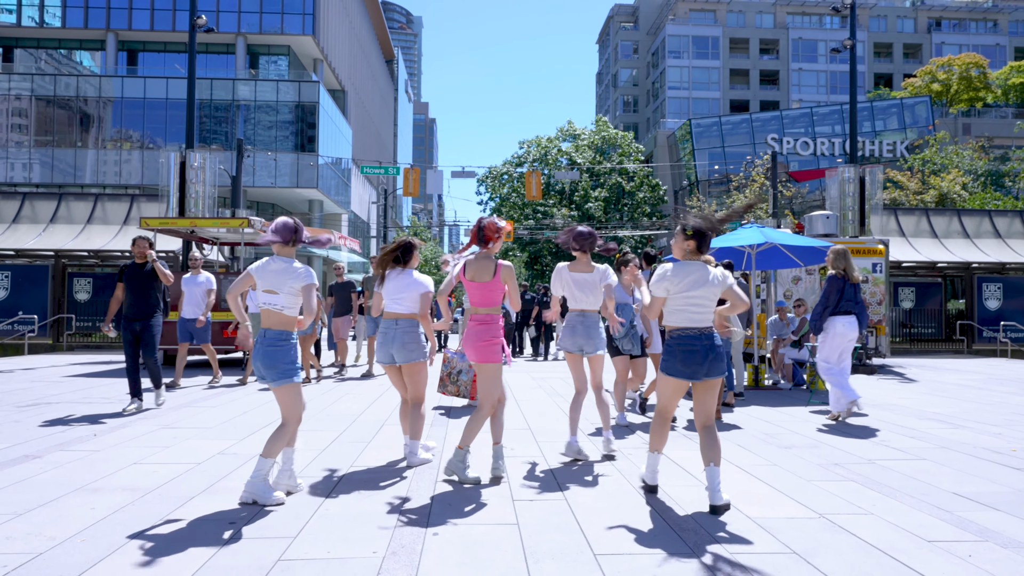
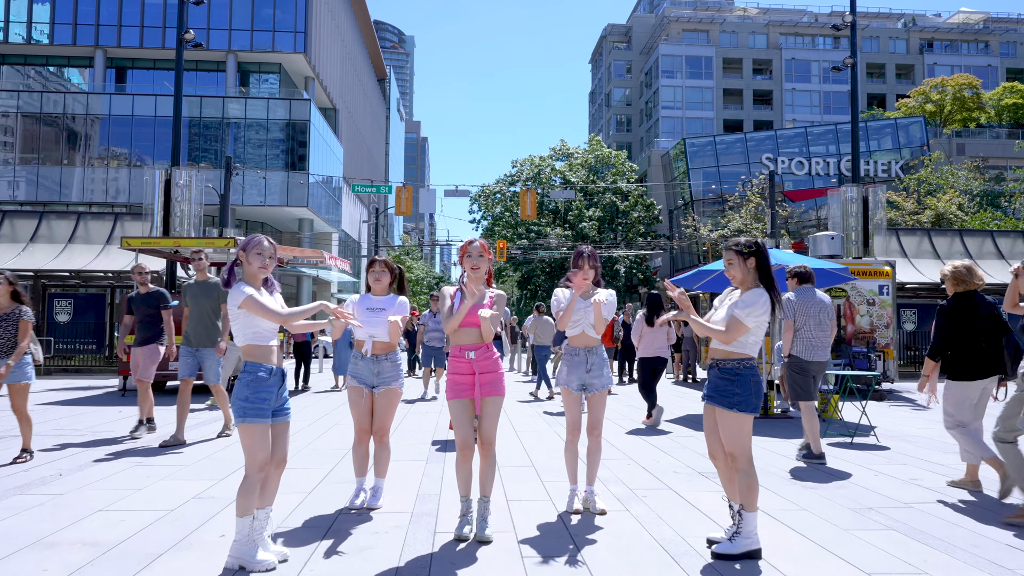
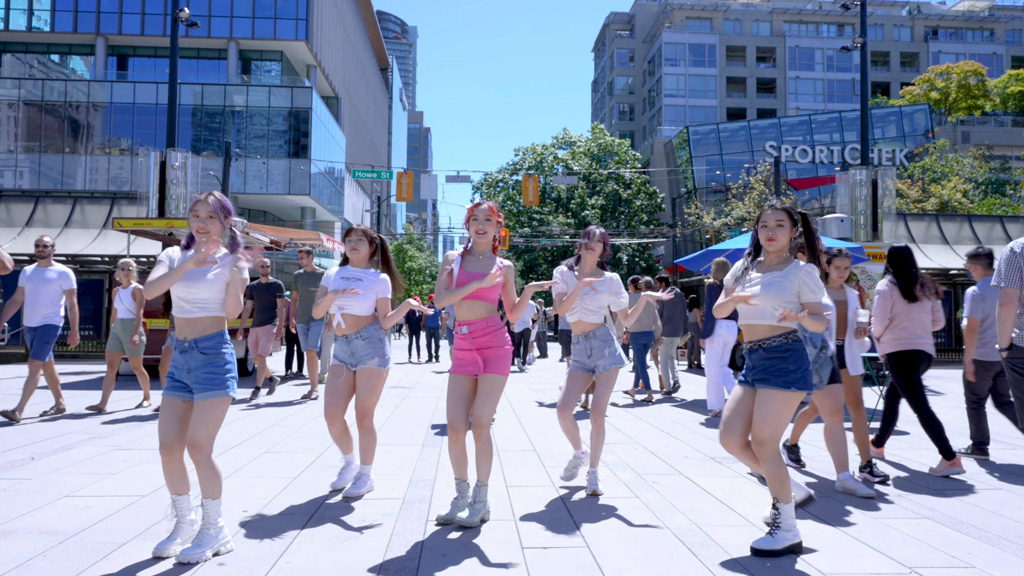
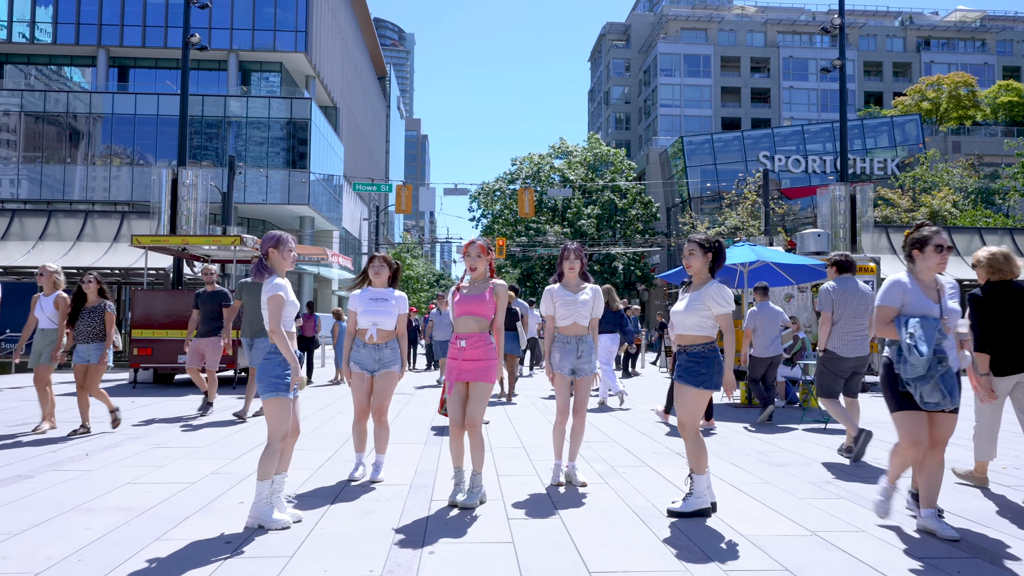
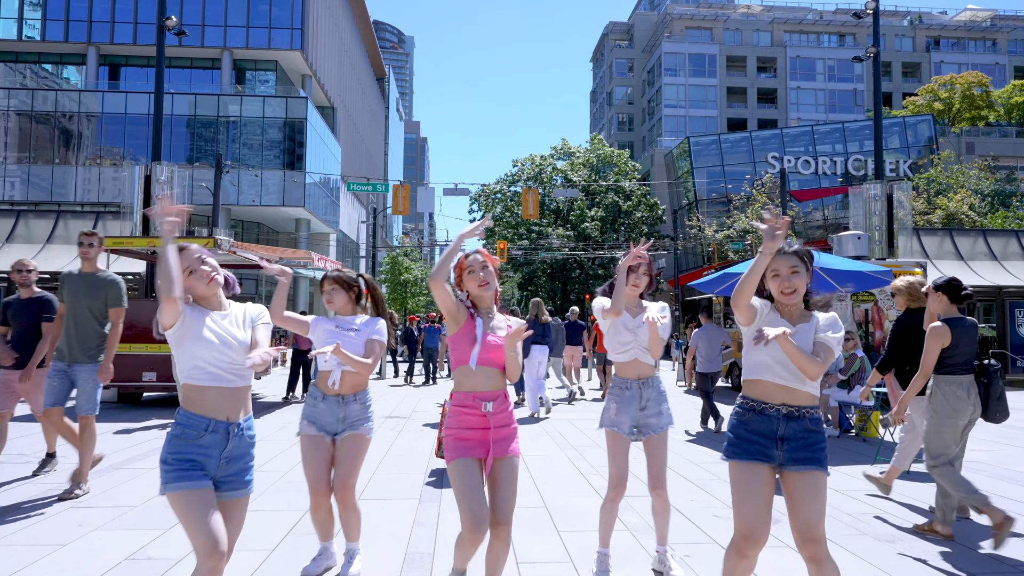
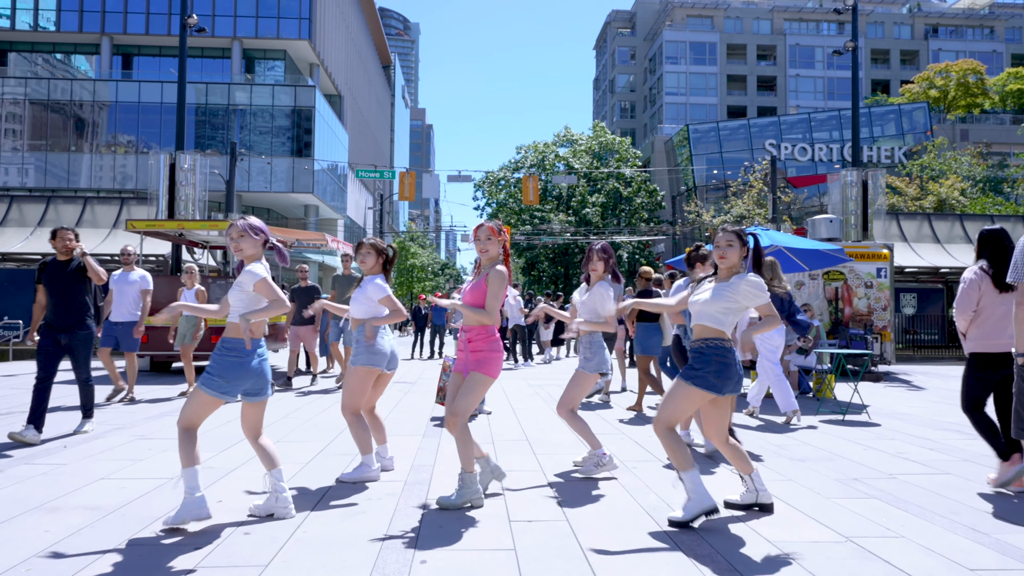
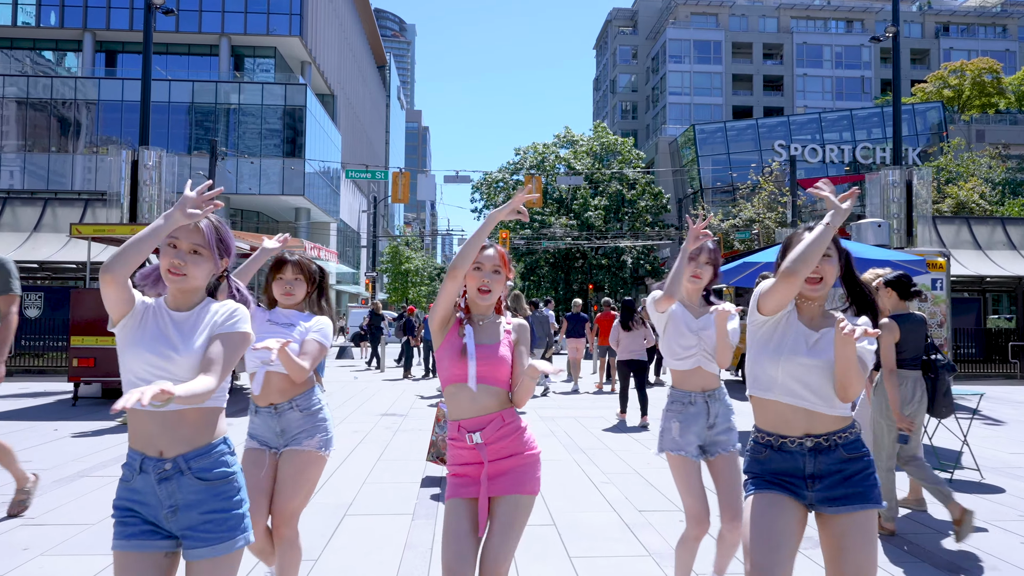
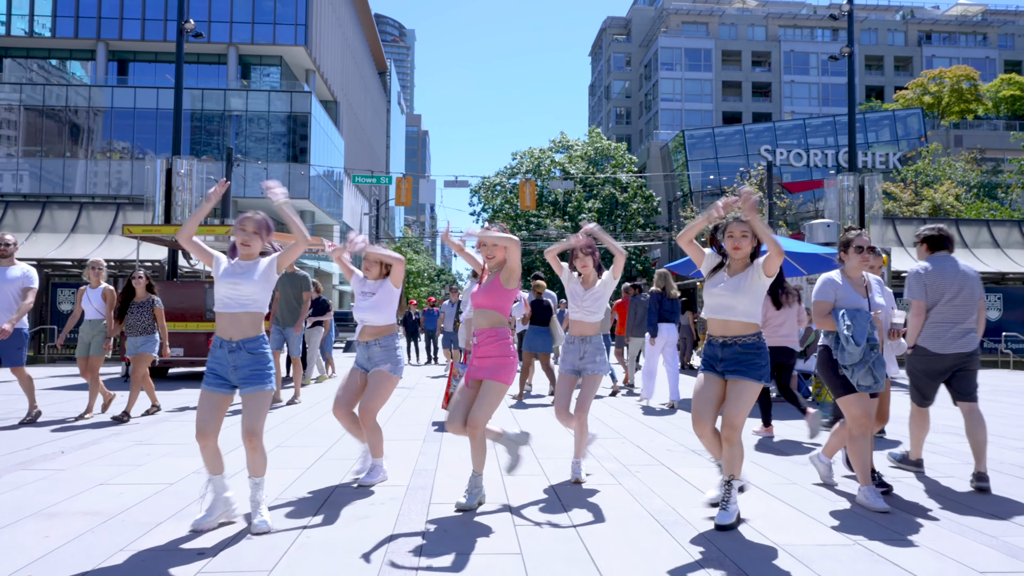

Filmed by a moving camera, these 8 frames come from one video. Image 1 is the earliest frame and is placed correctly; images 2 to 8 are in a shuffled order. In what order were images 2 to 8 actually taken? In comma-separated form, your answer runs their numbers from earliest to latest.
6, 3, 8, 4, 2, 5, 7
